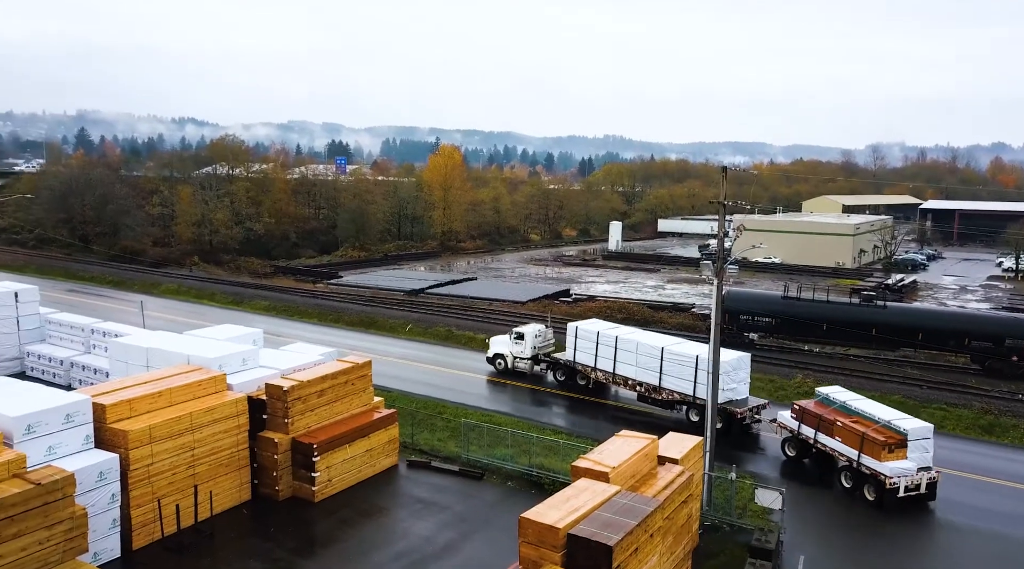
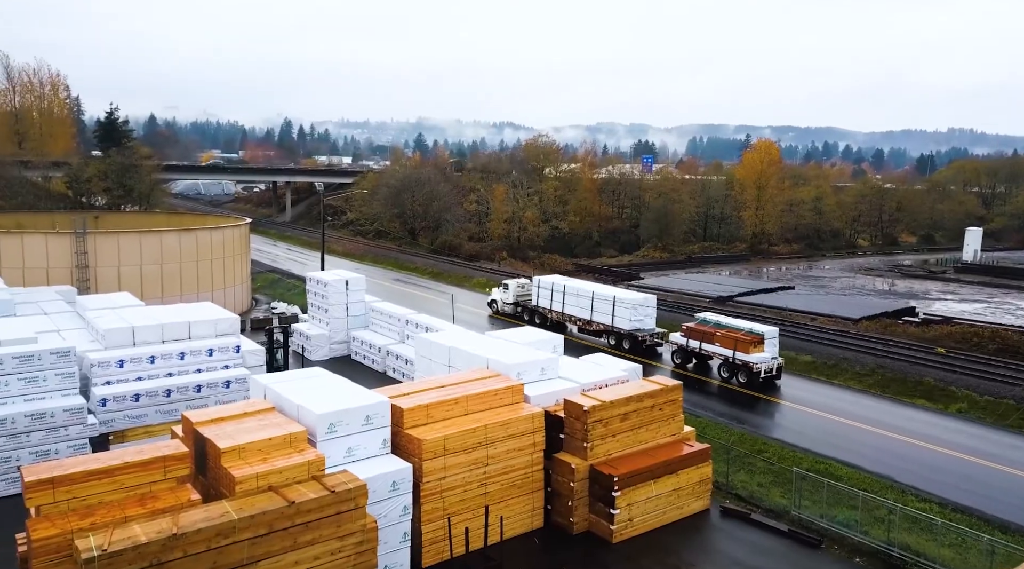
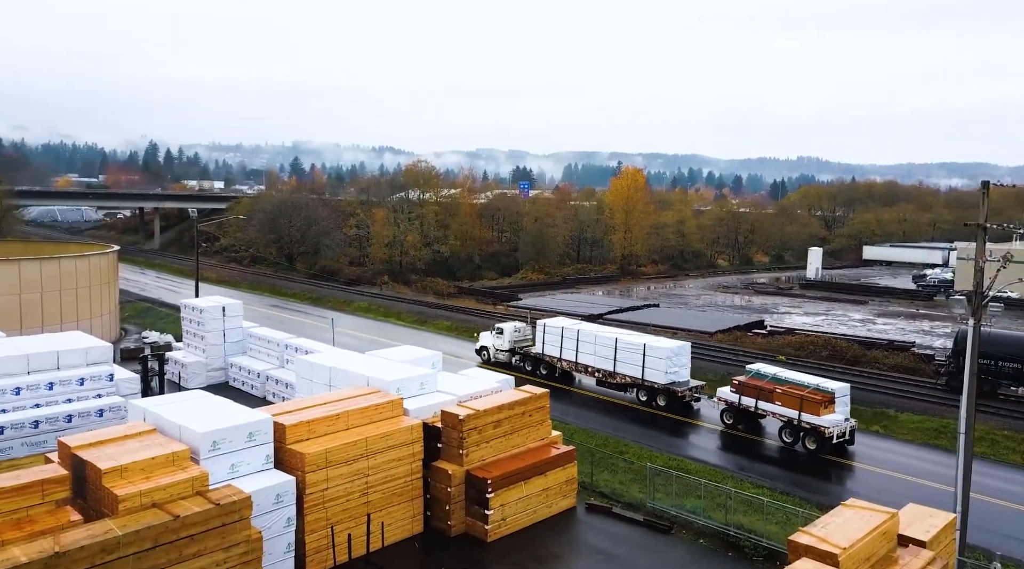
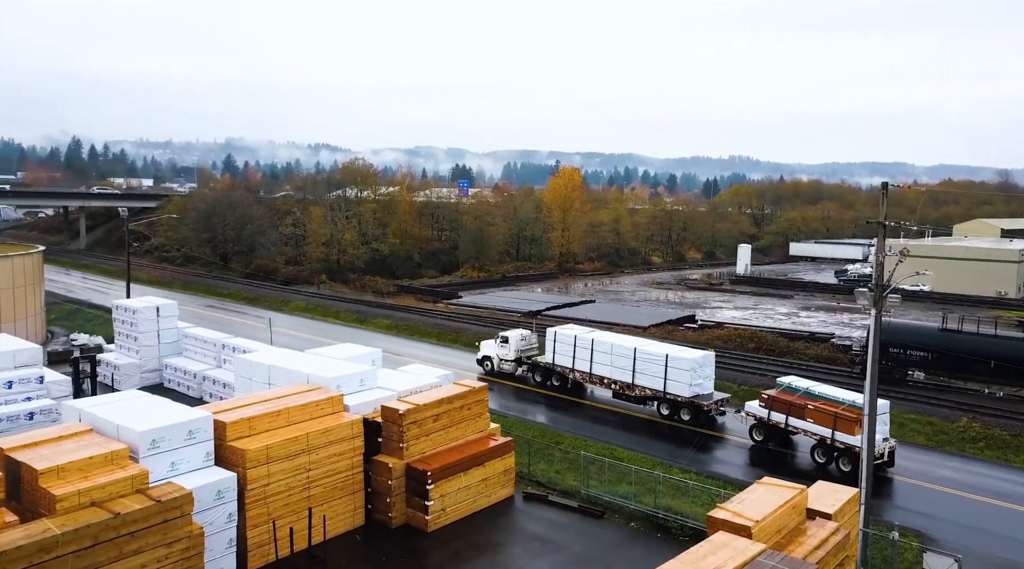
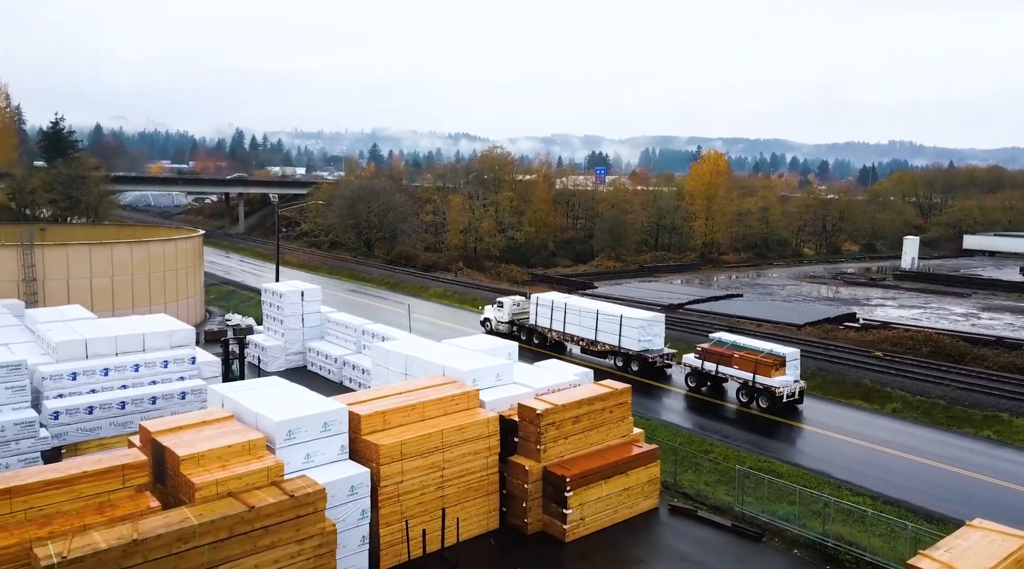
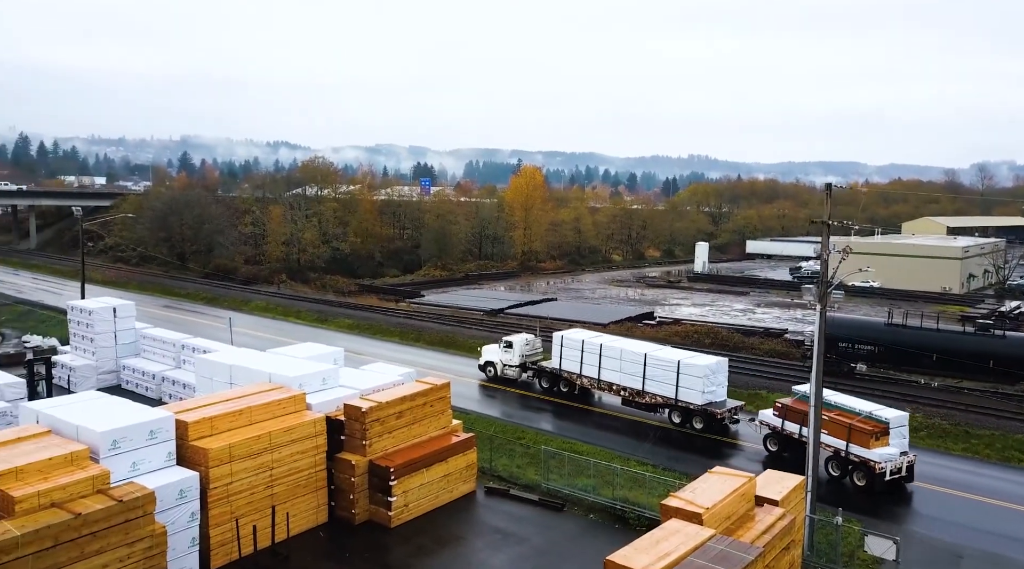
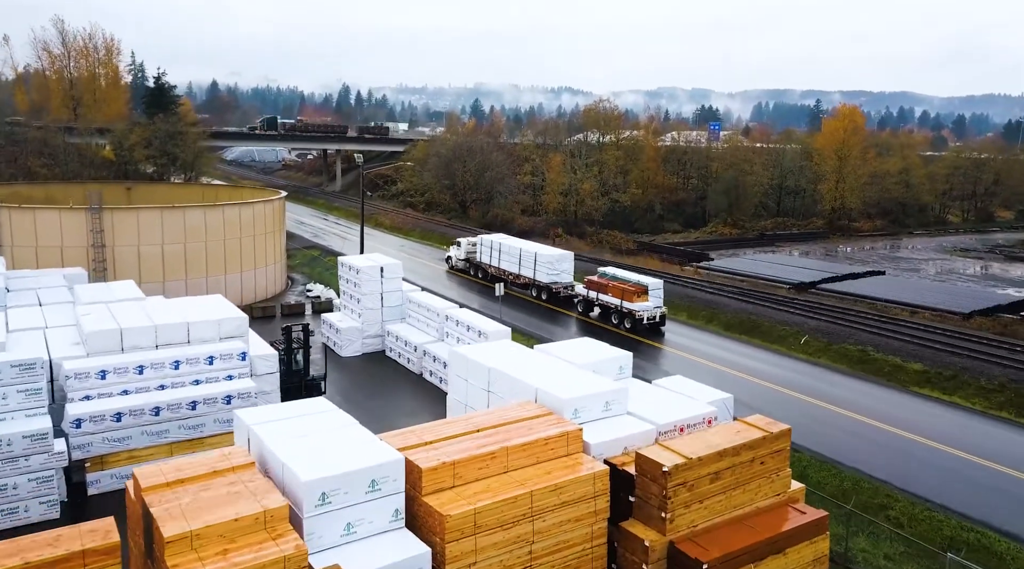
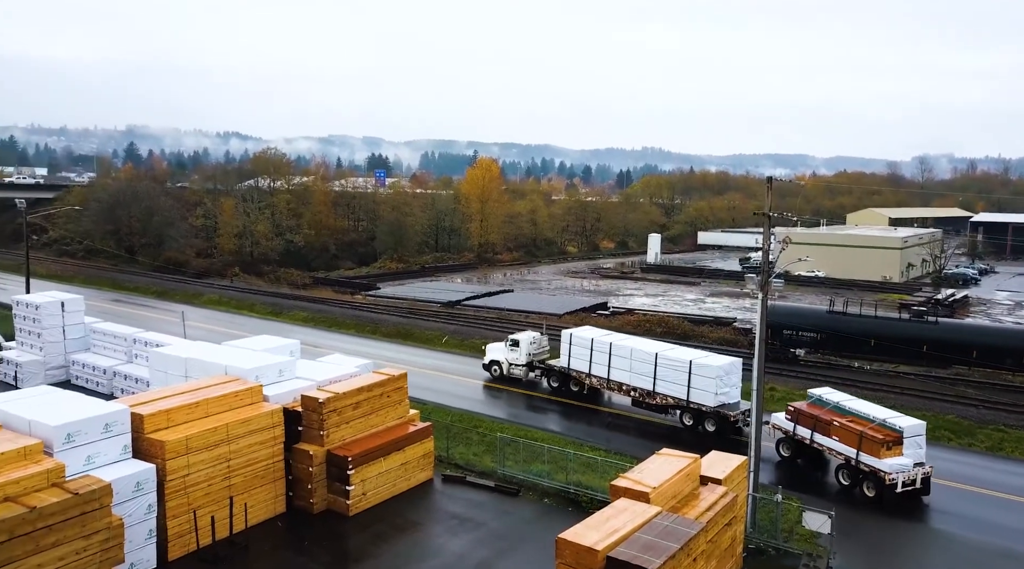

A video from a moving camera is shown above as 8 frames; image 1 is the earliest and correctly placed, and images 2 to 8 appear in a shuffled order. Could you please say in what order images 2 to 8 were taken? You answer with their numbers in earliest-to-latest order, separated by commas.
8, 6, 4, 3, 5, 2, 7
